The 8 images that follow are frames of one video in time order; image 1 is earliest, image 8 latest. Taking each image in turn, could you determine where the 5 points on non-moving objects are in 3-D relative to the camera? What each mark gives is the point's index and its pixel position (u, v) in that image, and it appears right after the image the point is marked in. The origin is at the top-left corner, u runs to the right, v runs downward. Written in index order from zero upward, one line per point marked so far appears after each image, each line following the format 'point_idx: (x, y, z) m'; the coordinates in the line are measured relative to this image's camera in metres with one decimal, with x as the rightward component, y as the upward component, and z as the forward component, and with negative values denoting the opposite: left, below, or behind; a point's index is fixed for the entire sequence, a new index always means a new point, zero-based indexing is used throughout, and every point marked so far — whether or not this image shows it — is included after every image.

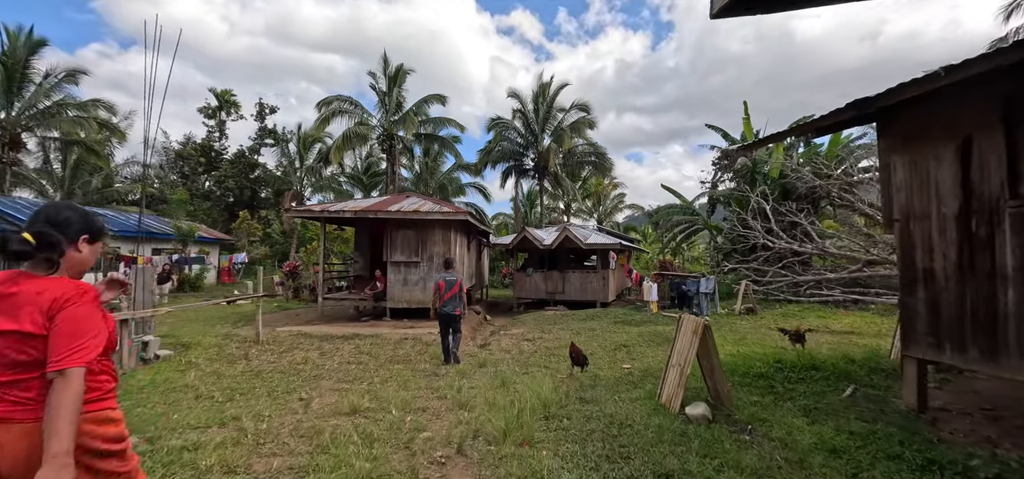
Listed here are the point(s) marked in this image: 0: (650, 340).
0: (+2.4, -1.8, +8.5) m
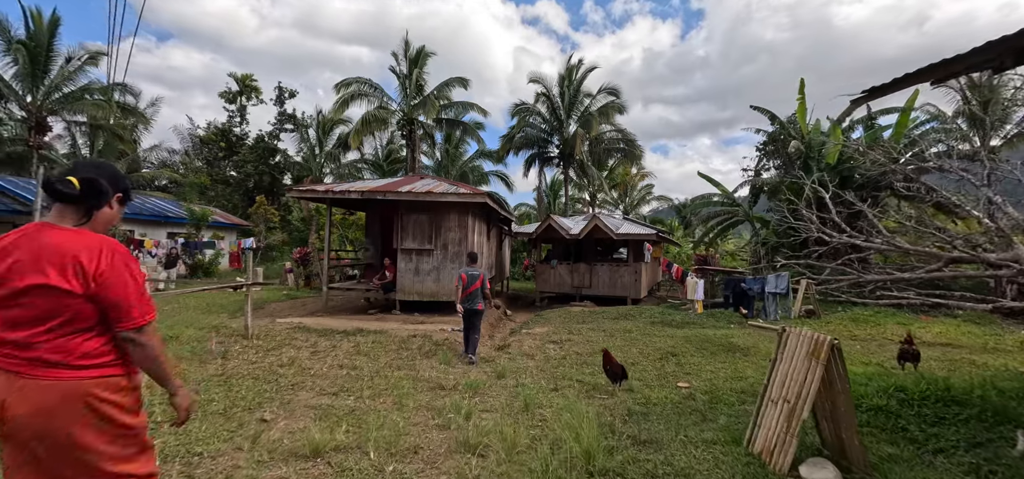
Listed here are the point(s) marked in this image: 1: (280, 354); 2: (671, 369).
0: (+2.8, -1.6, +7.1) m
1: (-3.3, -1.7, +7.0) m
2: (+1.9, -1.5, +5.8) m
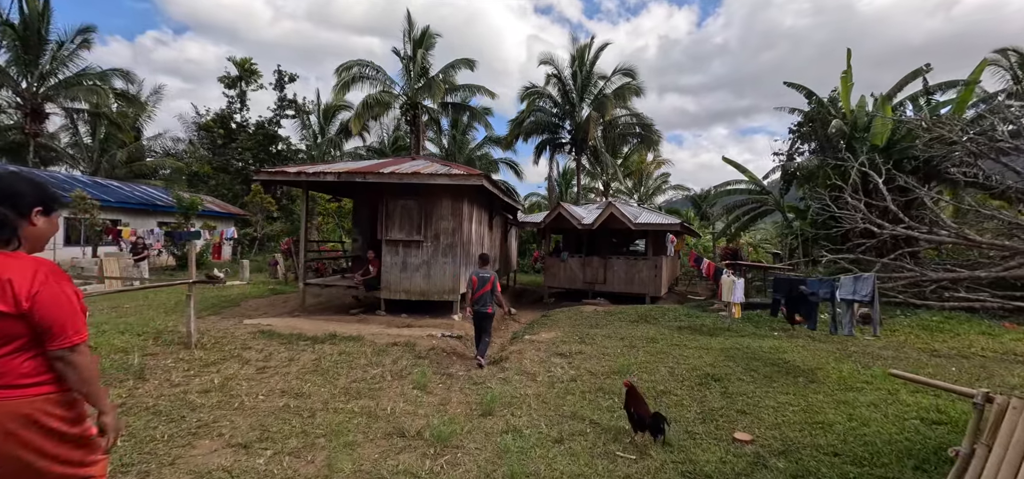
0: (+2.7, -1.5, +5.6) m
1: (-3.4, -1.5, +5.6) m
2: (+1.8, -1.4, +4.3) m
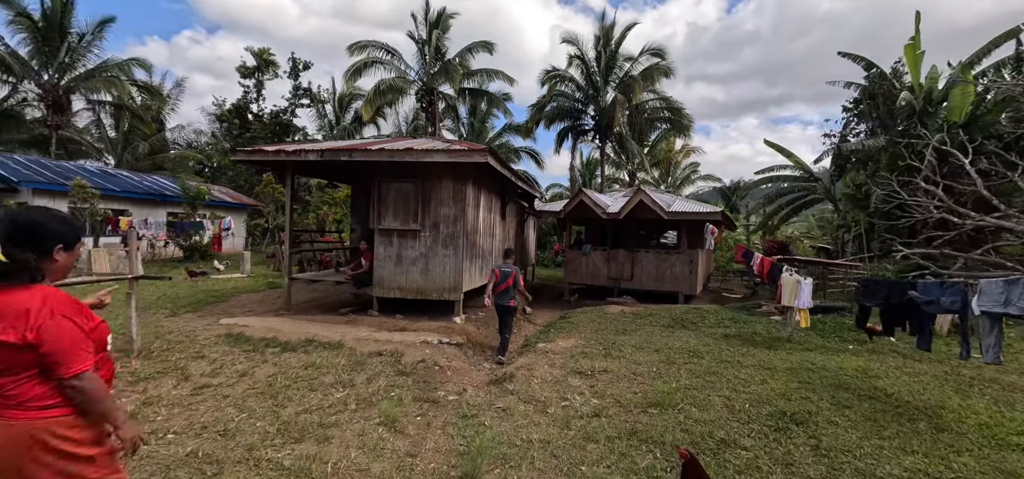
0: (+2.8, -1.4, +4.1) m
1: (-3.4, -1.4, +4.4) m
2: (+1.8, -1.4, +2.8) m
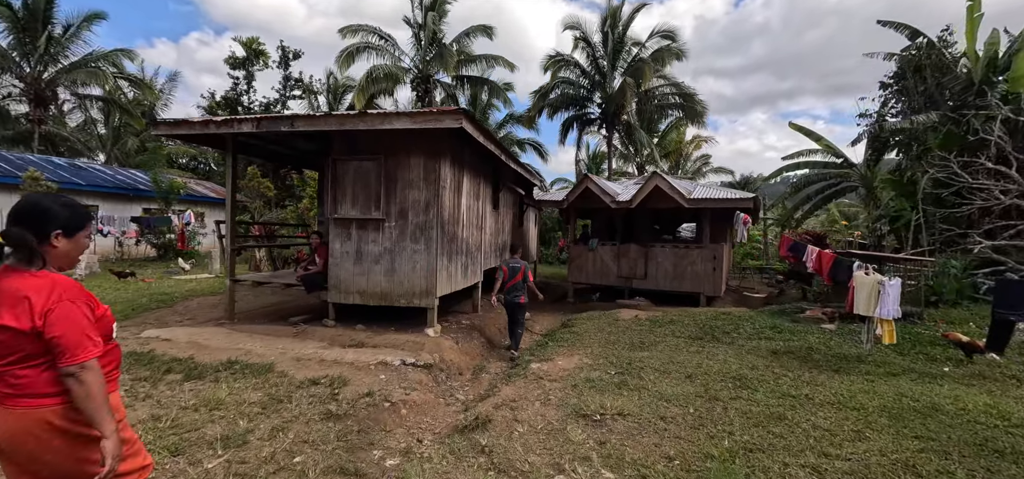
0: (+2.6, -1.2, +2.5) m
1: (-3.6, -1.3, +2.9) m
2: (+1.6, -1.2, +1.3) m
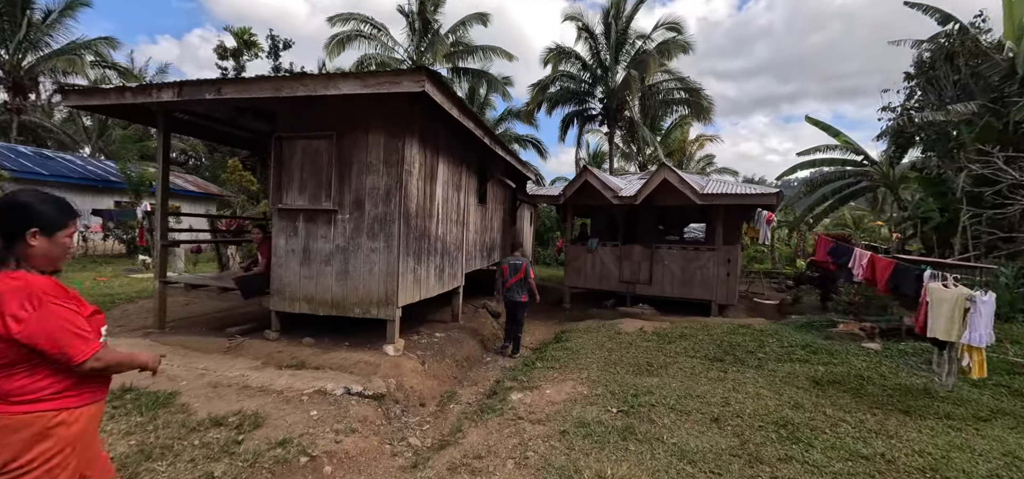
0: (+2.3, -1.2, +1.4) m
1: (-3.8, -1.2, +1.8) m
2: (+1.3, -1.2, +0.2) m
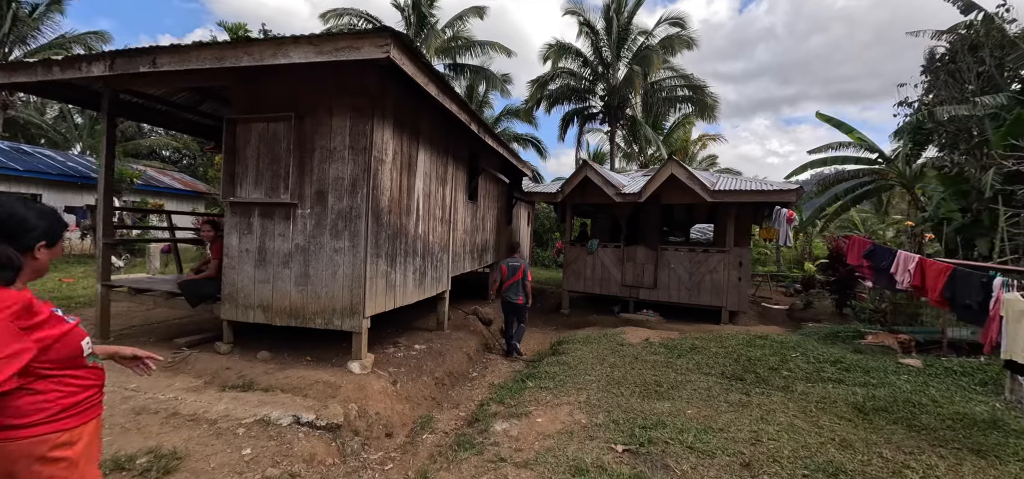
0: (+2.2, -1.2, +0.7) m
1: (-3.9, -1.2, +1.1) m
2: (+1.2, -1.2, -0.5) m
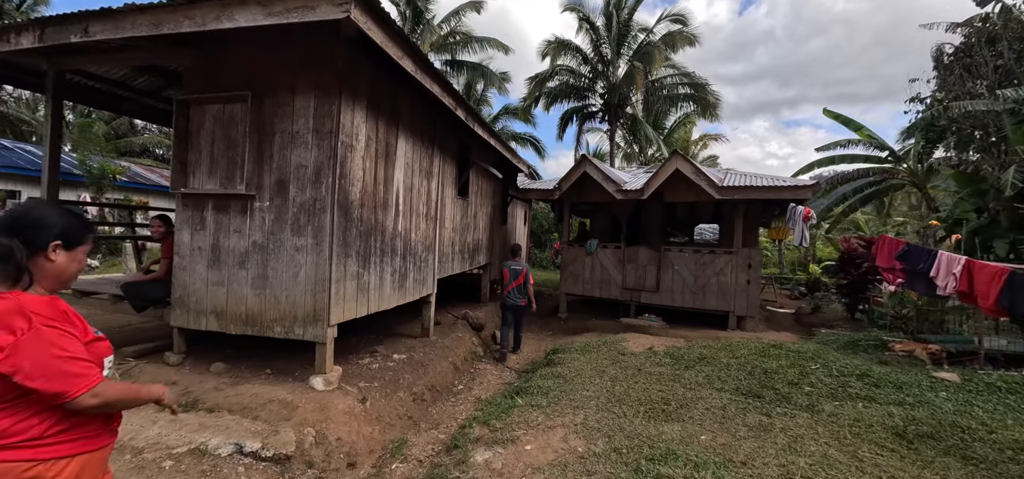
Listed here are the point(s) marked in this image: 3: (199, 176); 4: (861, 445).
0: (+2.1, -1.2, +0.2) m
1: (-4.0, -1.2, +0.6) m
2: (+1.1, -1.2, -1.1) m
3: (-2.6, +0.5, +4.0) m
4: (+2.2, -1.3, +3.0) m
